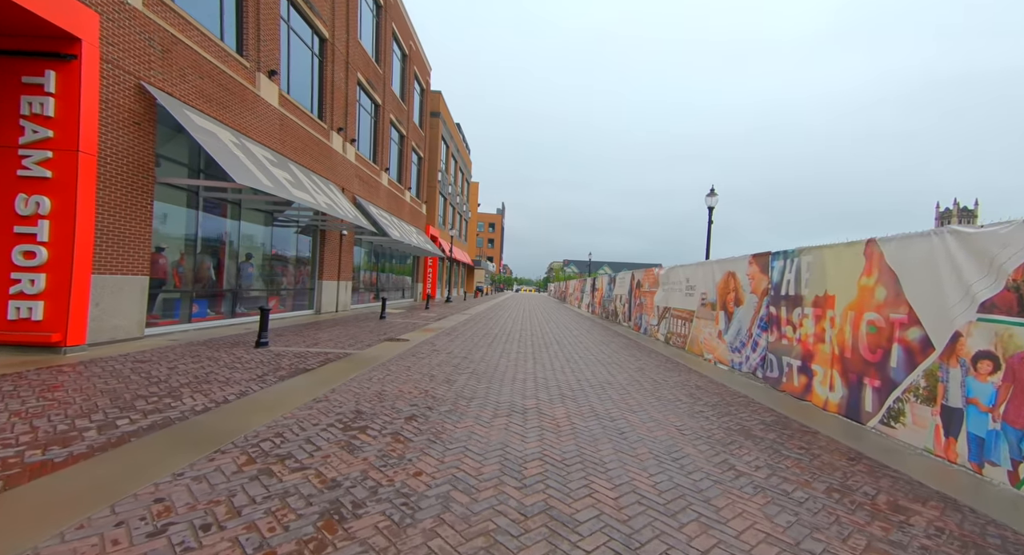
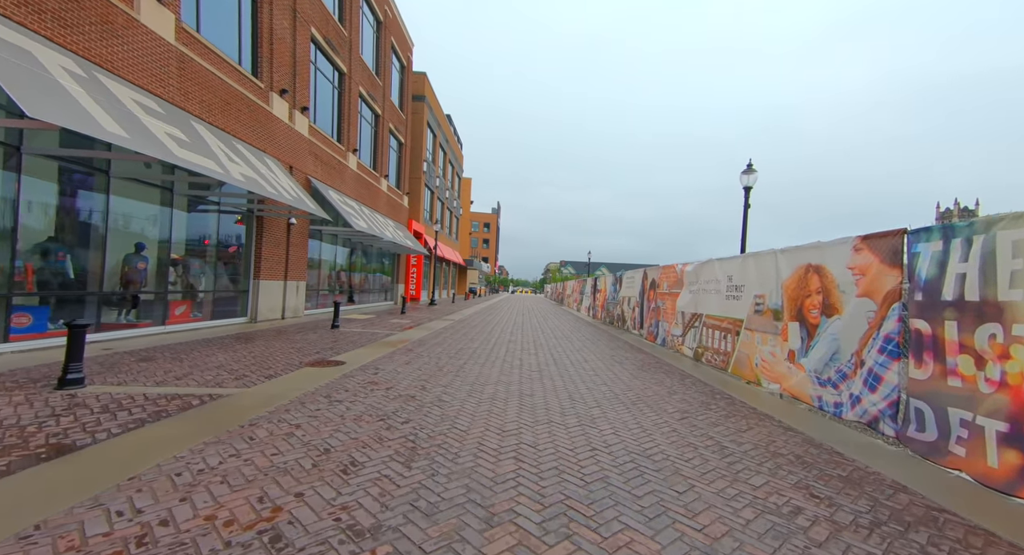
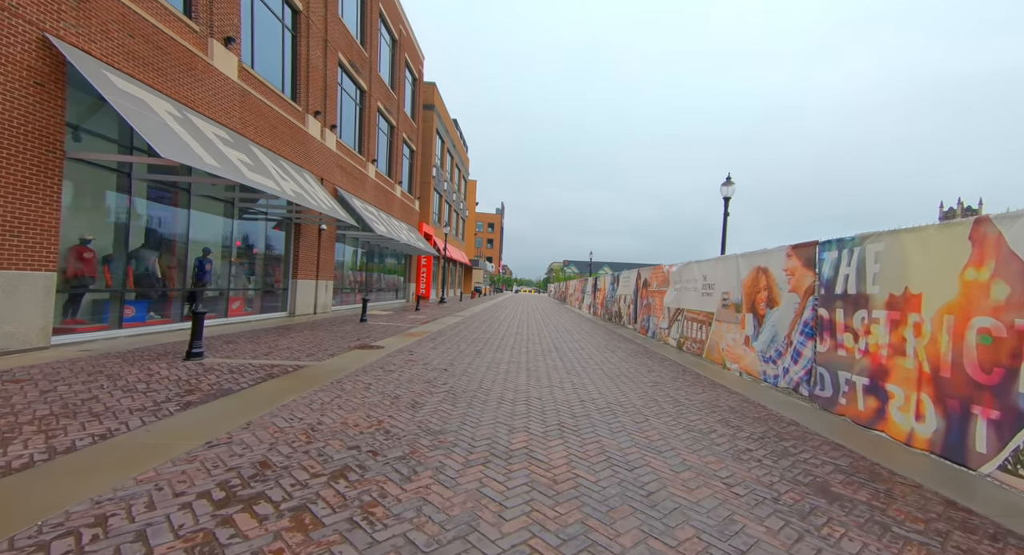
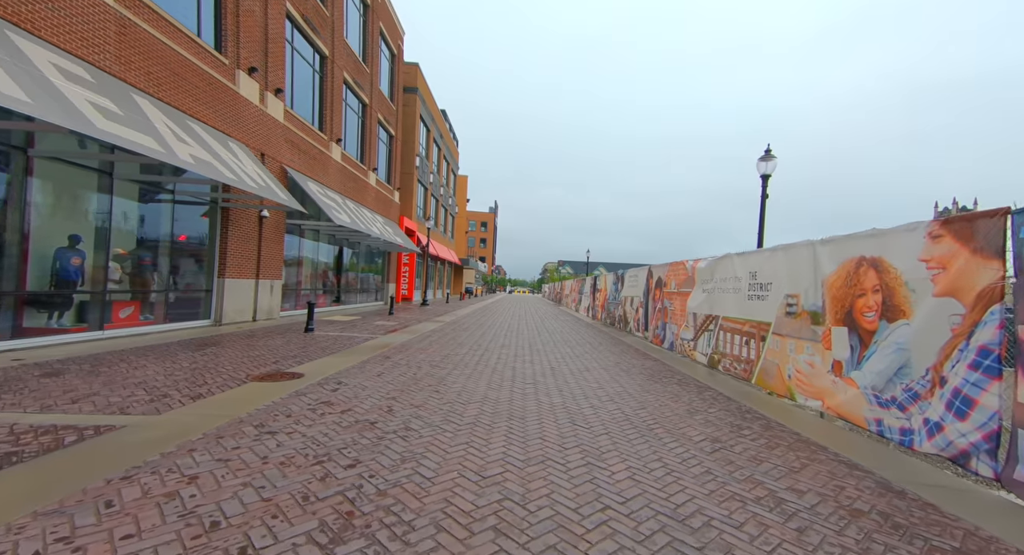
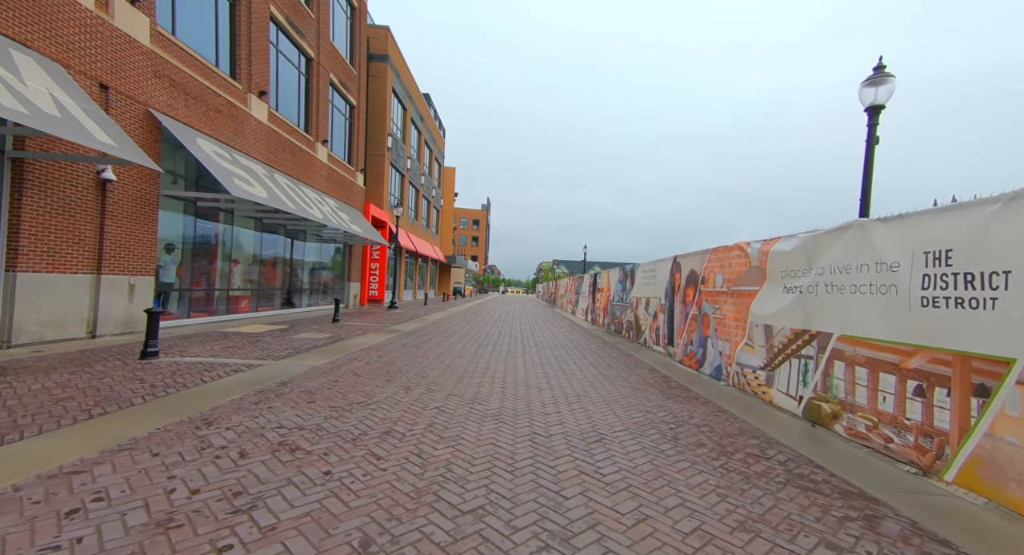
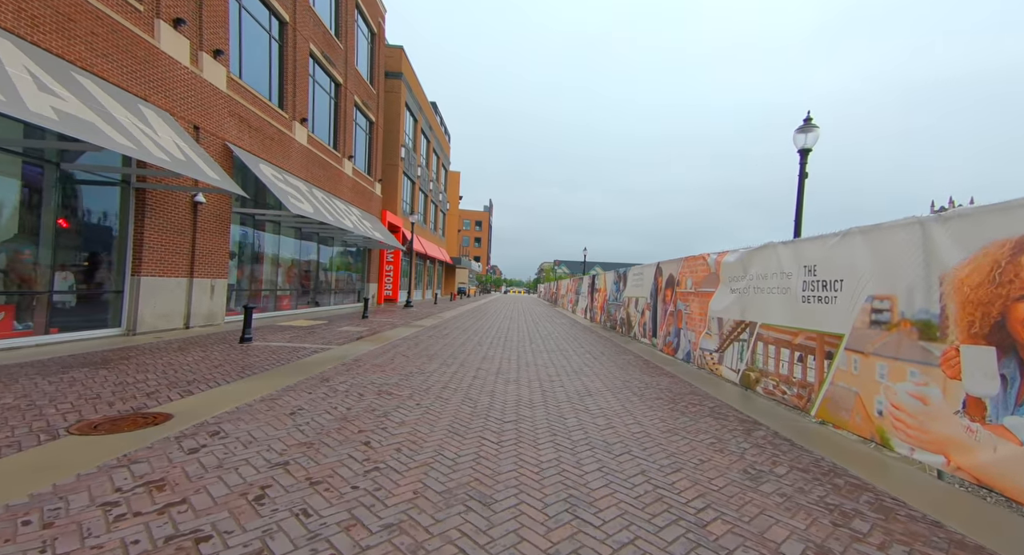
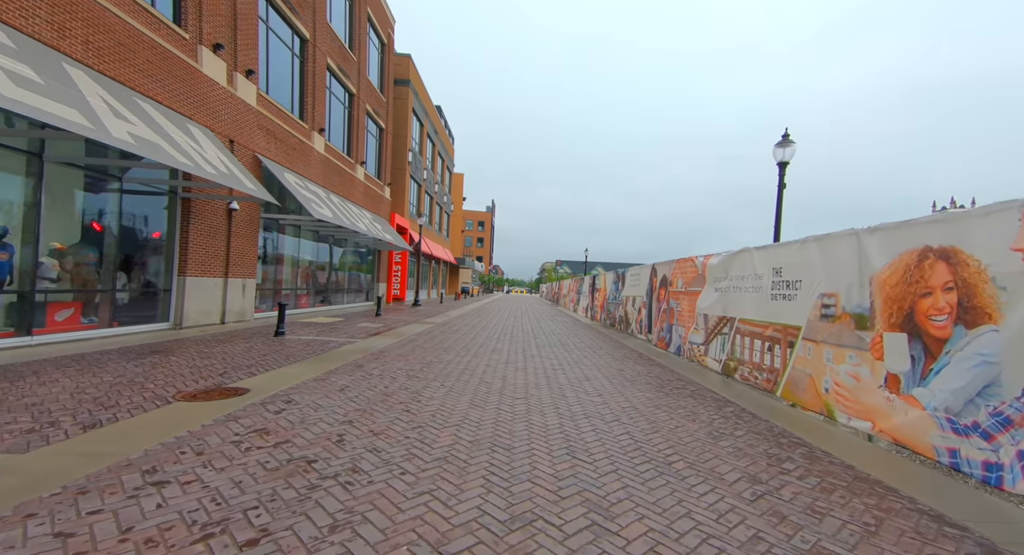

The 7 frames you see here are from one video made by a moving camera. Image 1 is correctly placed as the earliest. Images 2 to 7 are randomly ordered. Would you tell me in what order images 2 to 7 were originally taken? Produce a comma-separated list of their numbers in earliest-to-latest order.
3, 2, 4, 7, 6, 5
